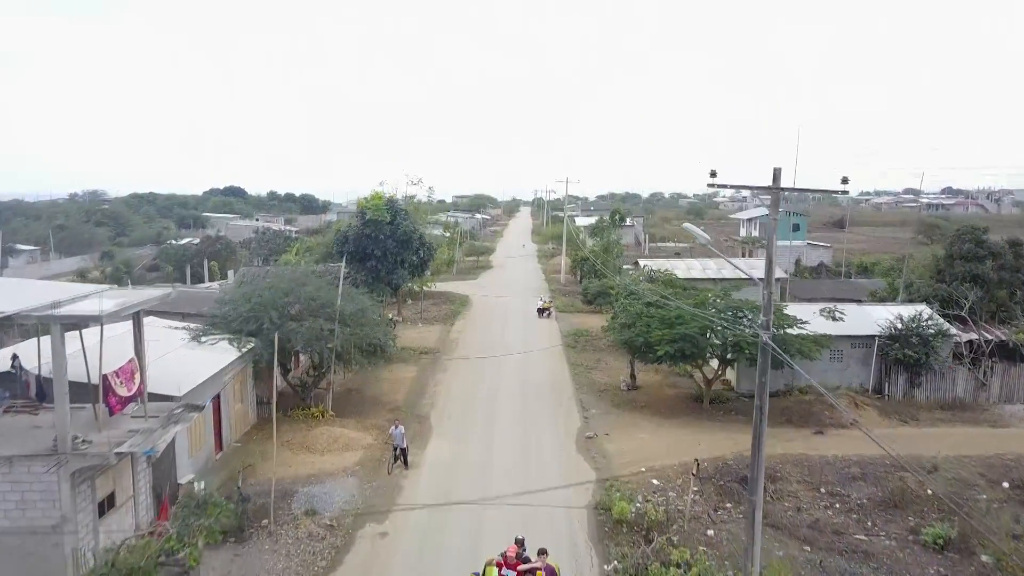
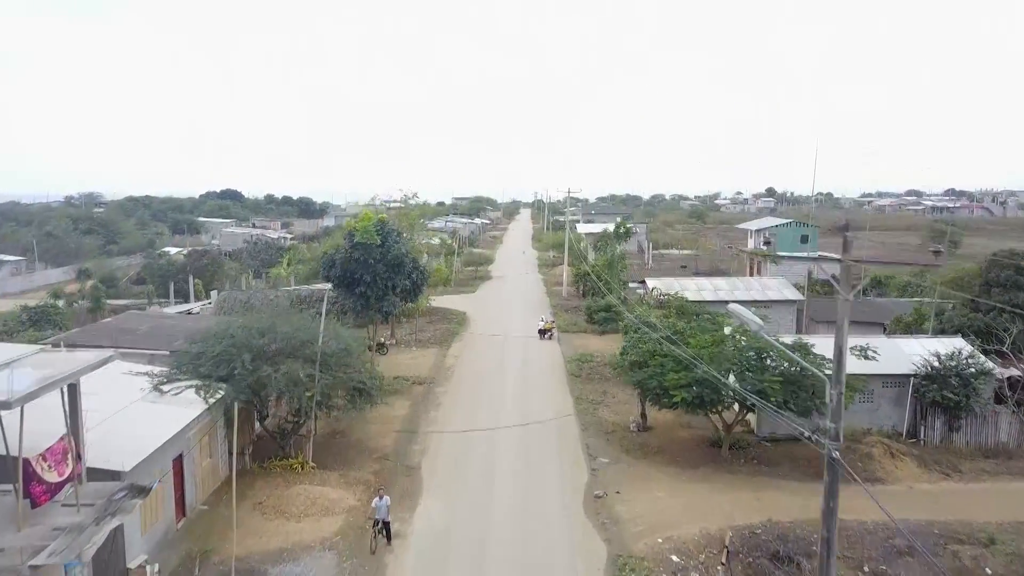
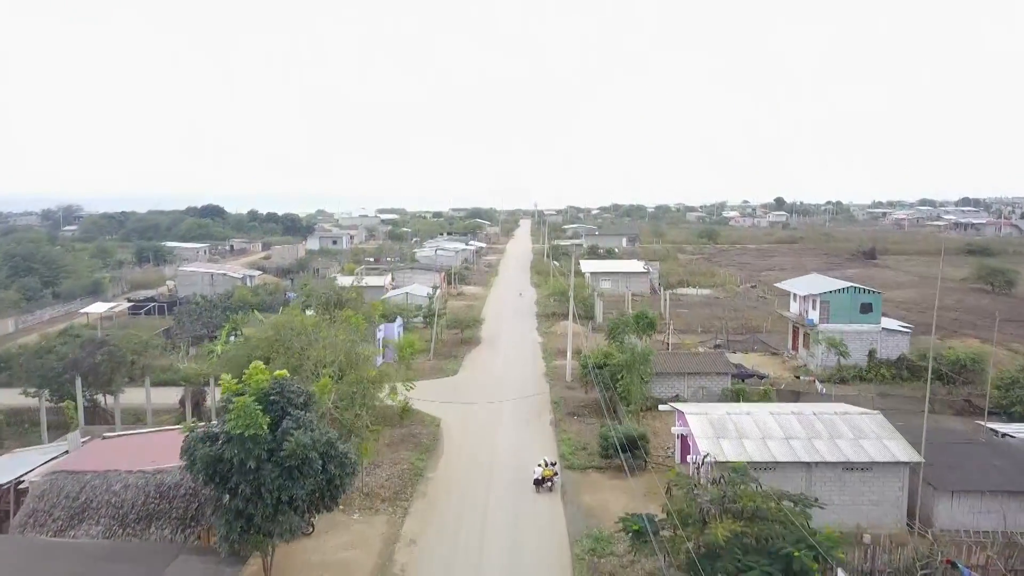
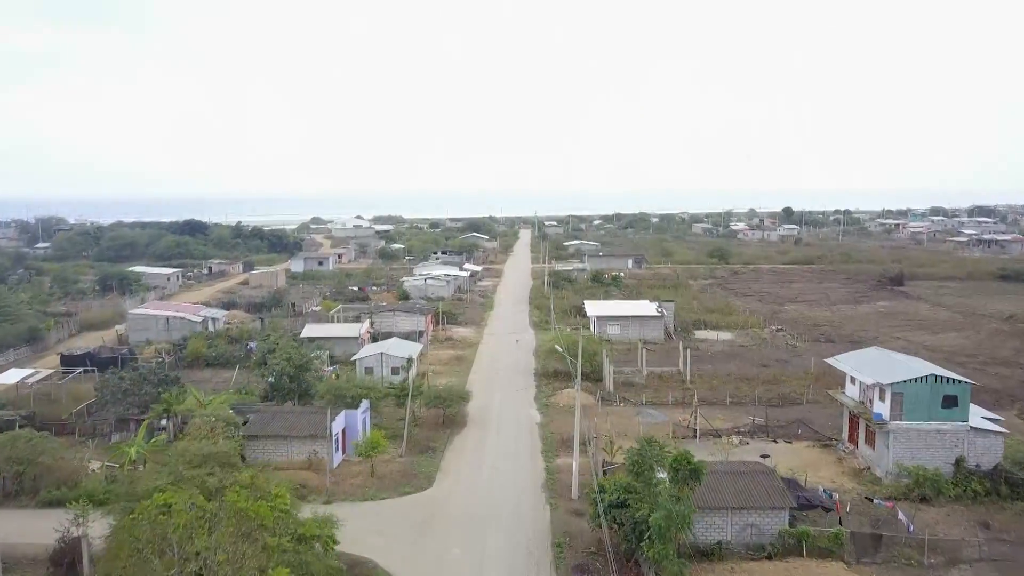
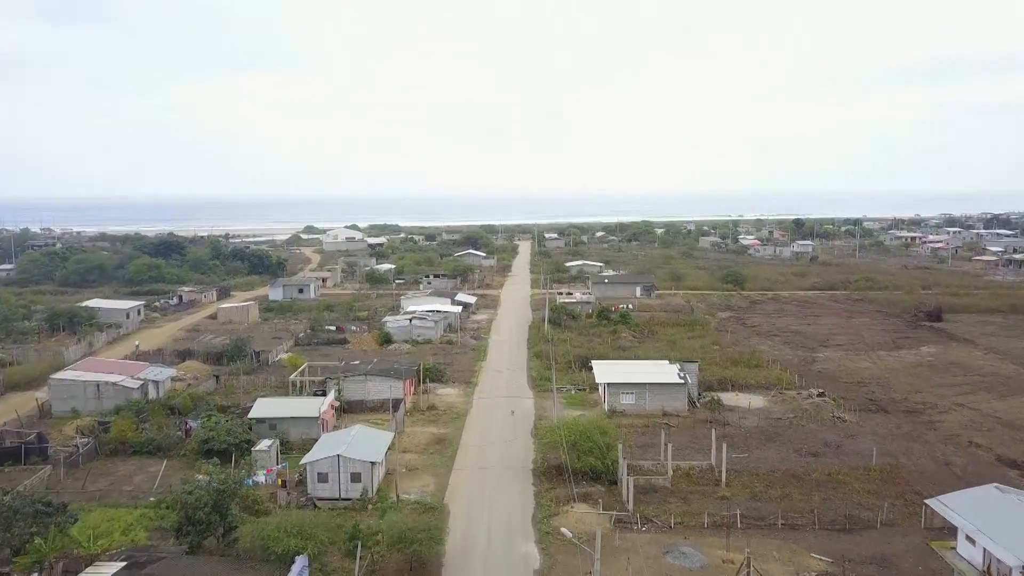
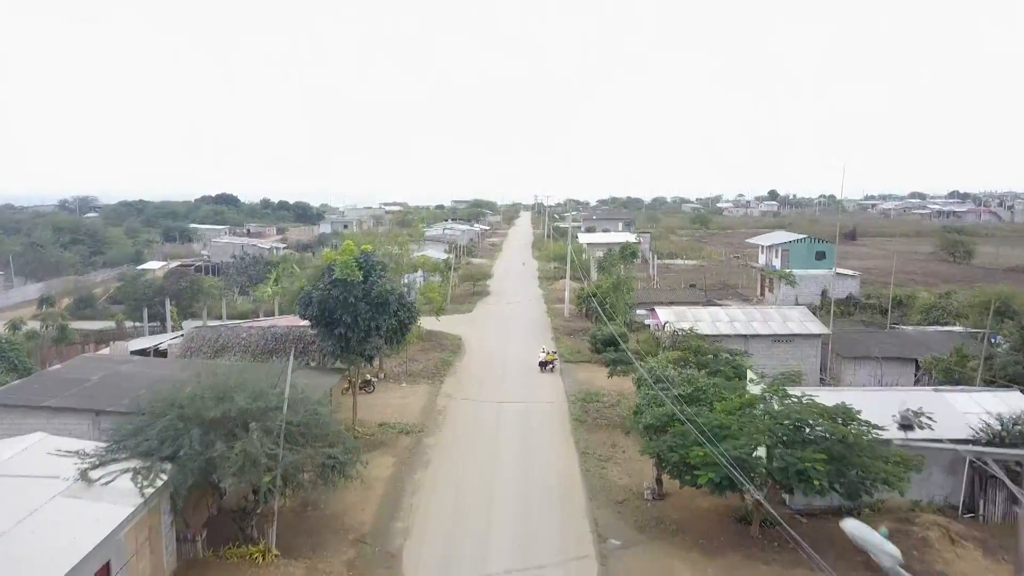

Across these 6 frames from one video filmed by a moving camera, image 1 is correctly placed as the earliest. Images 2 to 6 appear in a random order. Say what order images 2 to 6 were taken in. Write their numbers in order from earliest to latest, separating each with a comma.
2, 6, 3, 4, 5
